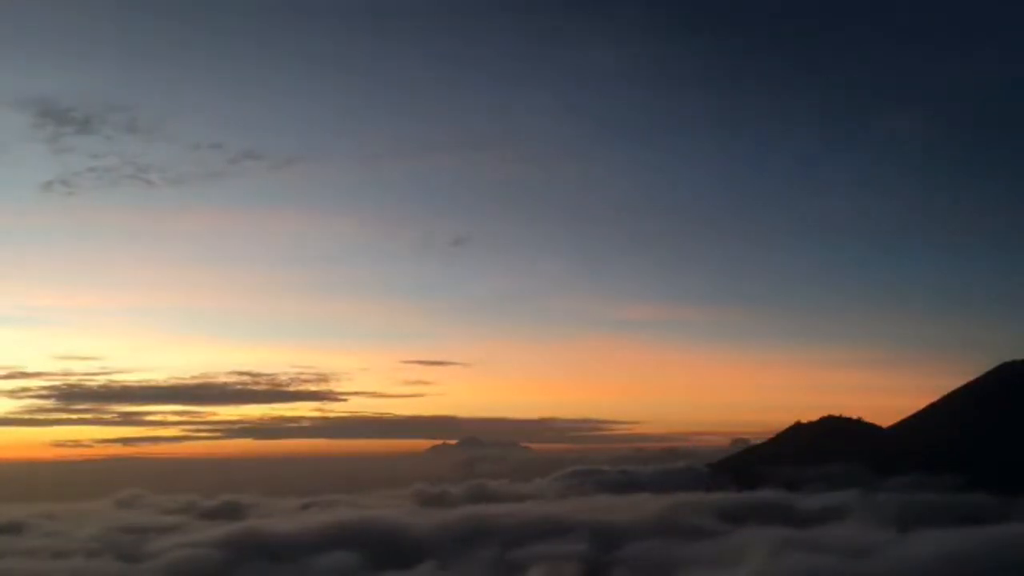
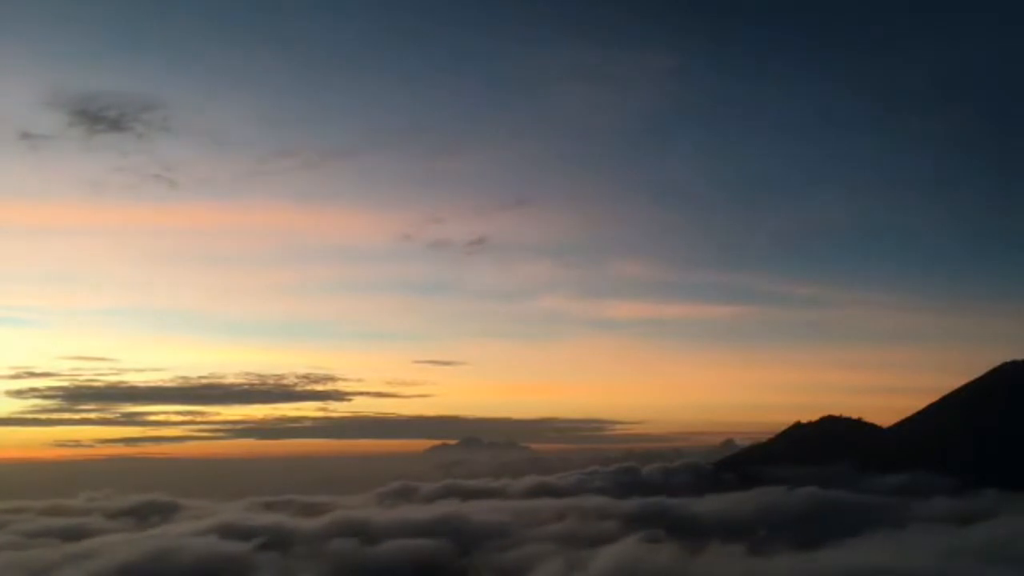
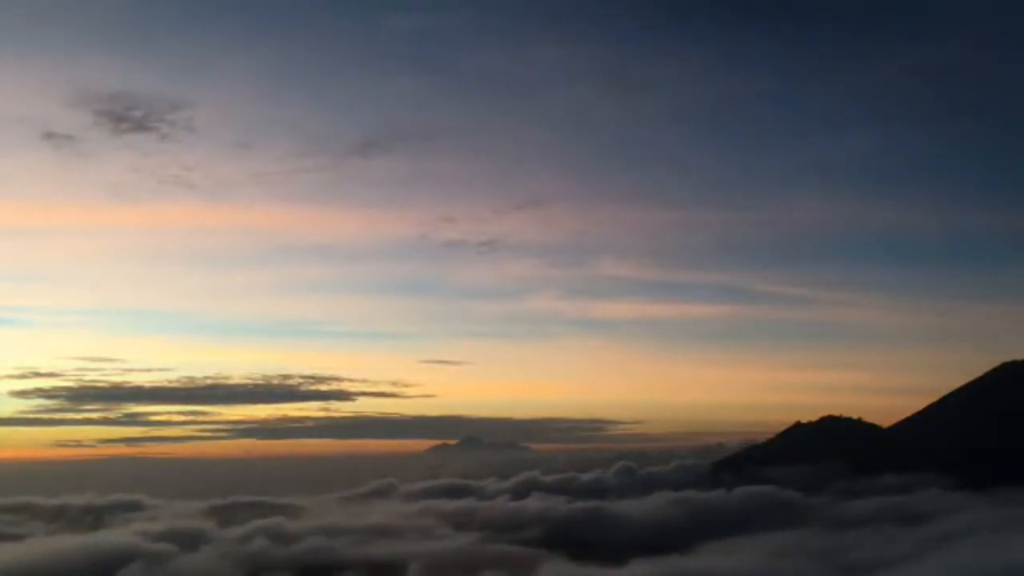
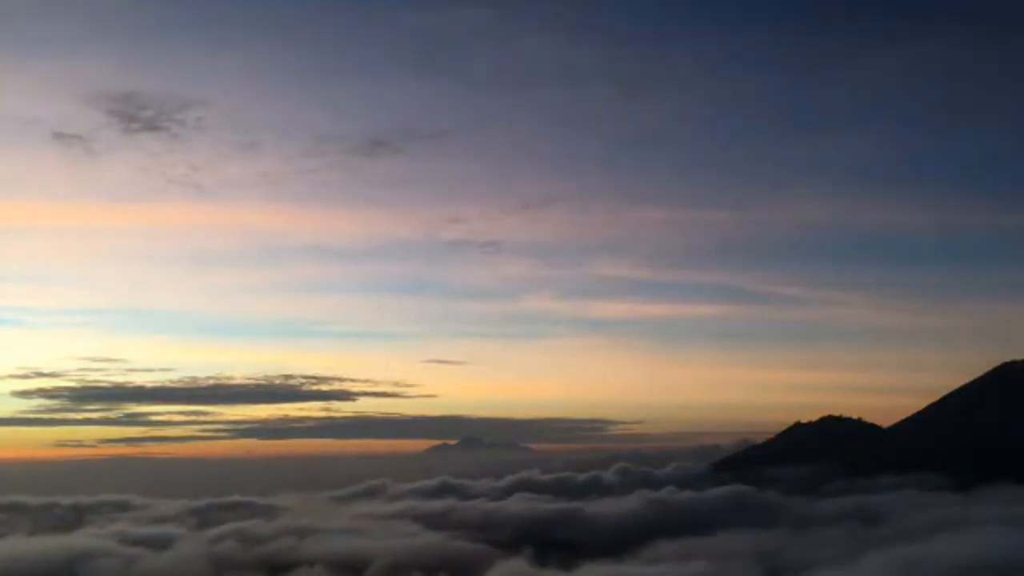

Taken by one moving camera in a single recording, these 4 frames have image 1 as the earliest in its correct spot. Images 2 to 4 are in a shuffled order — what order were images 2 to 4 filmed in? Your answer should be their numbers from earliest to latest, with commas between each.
2, 3, 4
